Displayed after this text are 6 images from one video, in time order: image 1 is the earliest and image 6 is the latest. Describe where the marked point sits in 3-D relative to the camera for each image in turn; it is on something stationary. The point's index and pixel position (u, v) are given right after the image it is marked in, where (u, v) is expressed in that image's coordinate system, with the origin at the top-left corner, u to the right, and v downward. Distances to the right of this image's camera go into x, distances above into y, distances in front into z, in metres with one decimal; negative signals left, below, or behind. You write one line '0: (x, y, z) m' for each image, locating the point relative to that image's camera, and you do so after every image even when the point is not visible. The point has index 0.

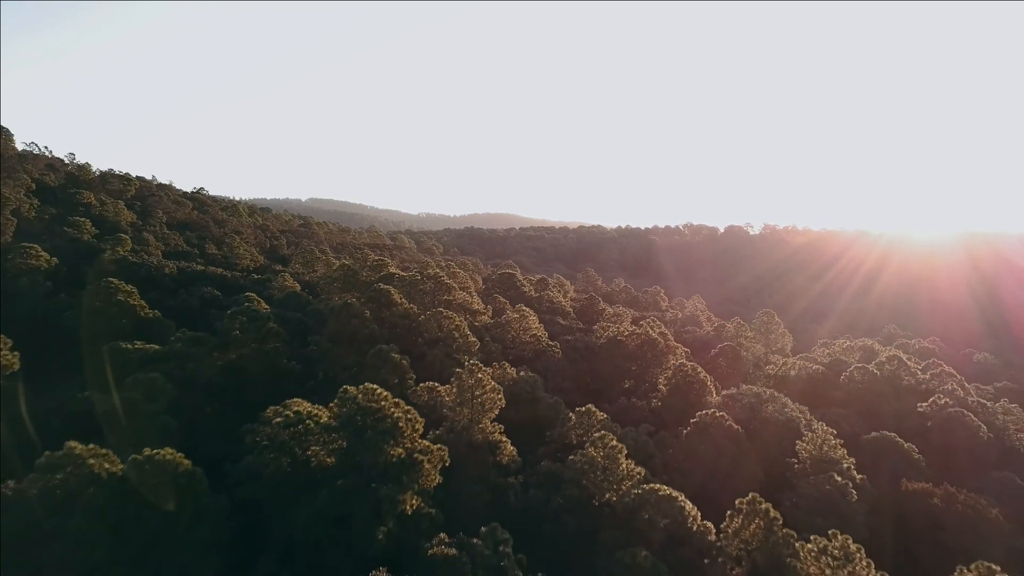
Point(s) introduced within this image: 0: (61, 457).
0: (-15.0, -5.7, +18.7) m
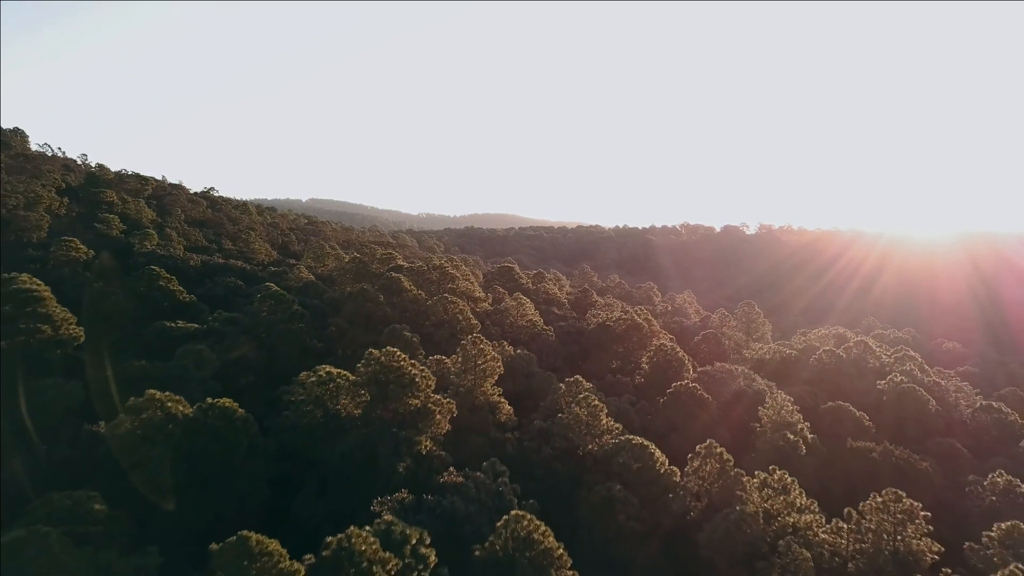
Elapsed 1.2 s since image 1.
0: (-15.1, -4.8, +23.2) m
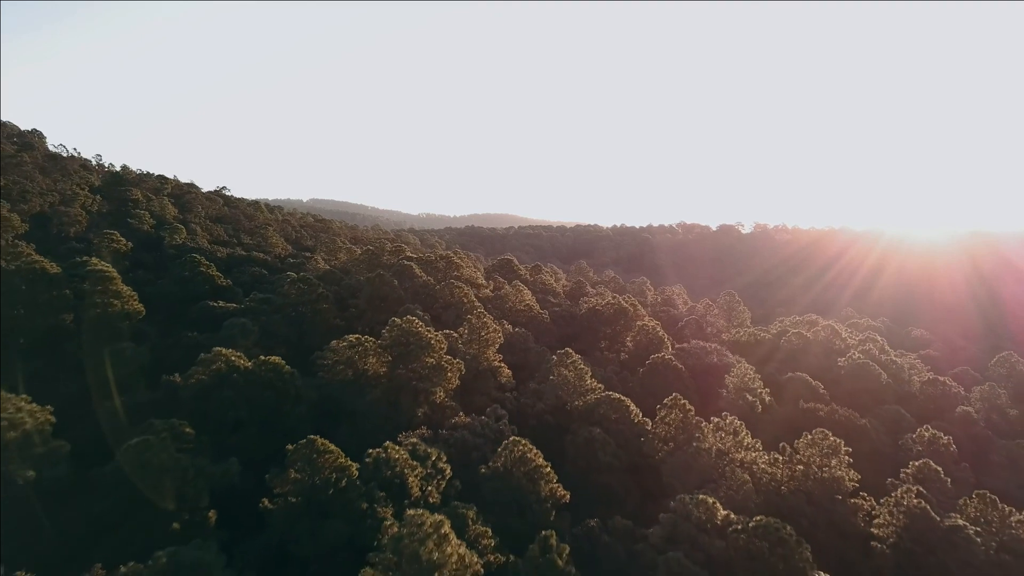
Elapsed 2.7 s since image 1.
0: (-15.2, -3.6, +28.7) m
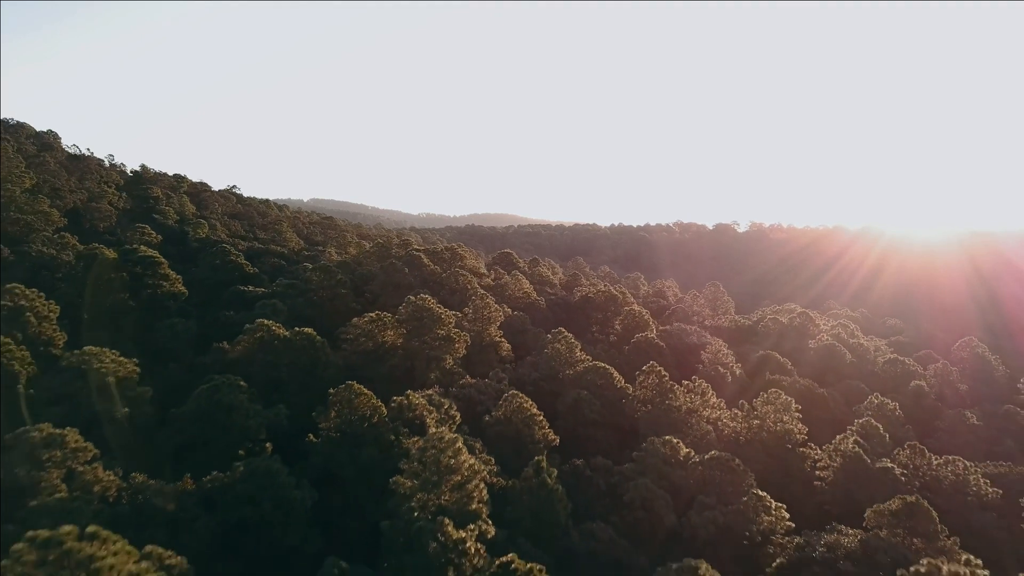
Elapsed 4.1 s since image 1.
0: (-15.3, -2.4, +33.8) m
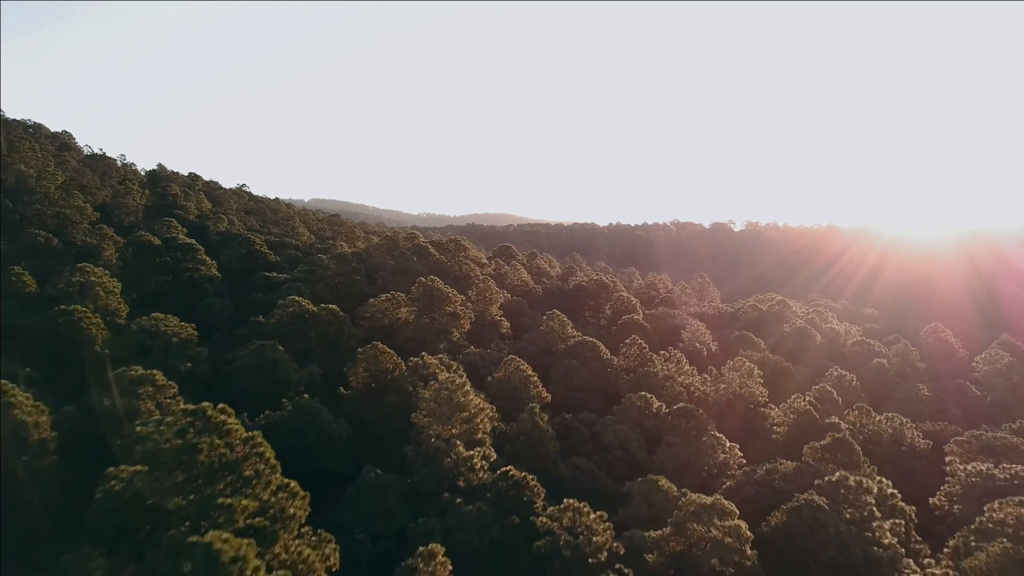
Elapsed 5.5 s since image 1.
0: (-15.3, -1.1, +38.9) m
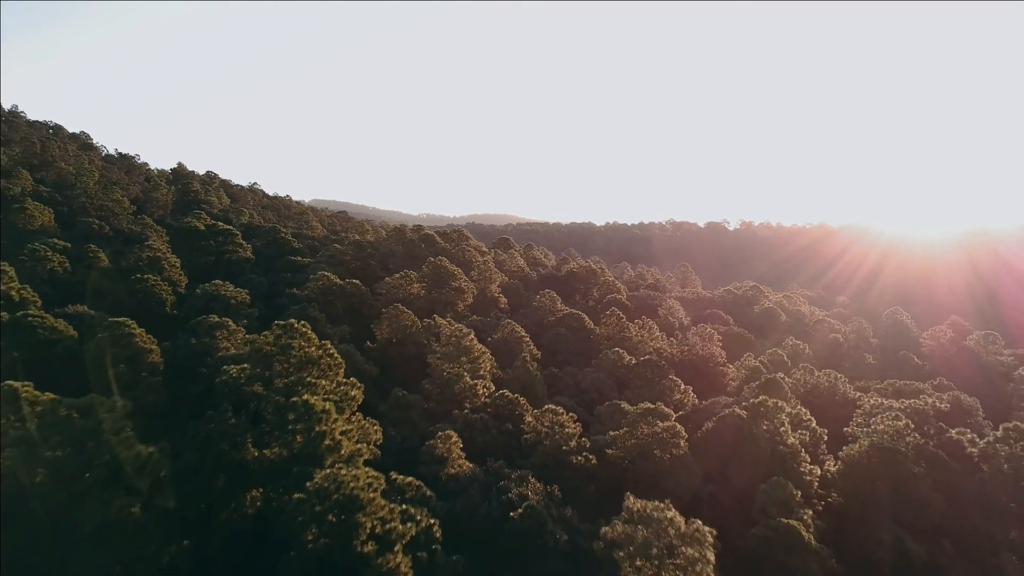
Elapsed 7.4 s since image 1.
0: (-15.6, +0.8, +45.9) m
